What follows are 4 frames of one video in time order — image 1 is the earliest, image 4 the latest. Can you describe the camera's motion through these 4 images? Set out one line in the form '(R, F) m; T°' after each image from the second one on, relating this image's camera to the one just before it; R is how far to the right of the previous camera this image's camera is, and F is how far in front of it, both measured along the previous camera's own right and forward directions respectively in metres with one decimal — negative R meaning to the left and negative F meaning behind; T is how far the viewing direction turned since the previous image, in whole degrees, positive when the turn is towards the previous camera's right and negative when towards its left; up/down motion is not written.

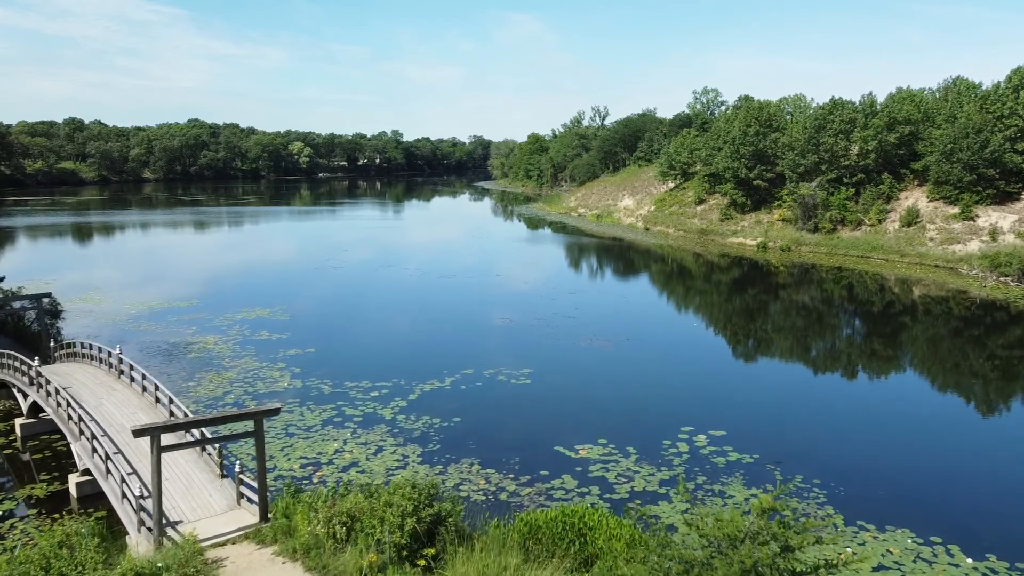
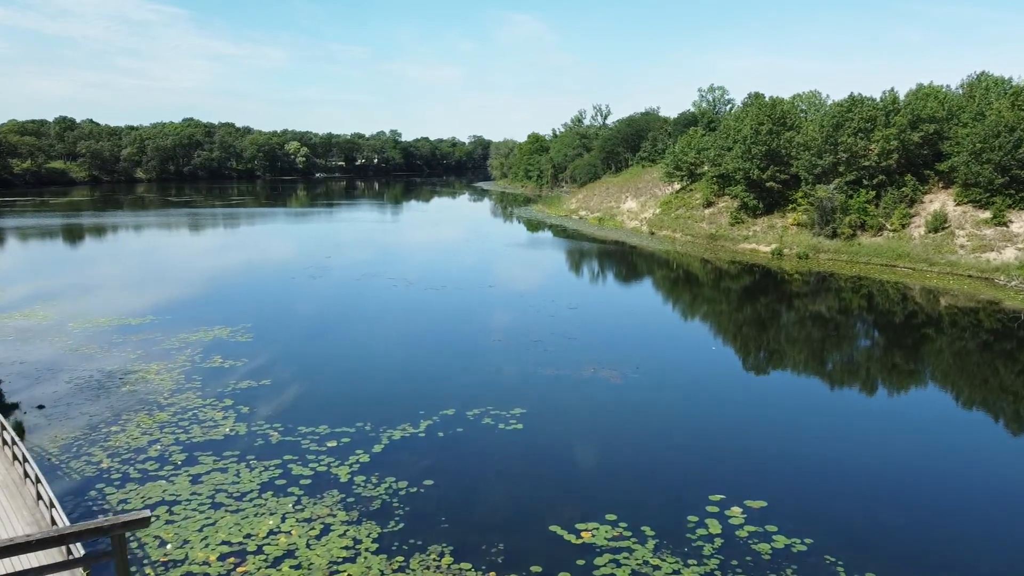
(+0.2, +2.1) m; 0°
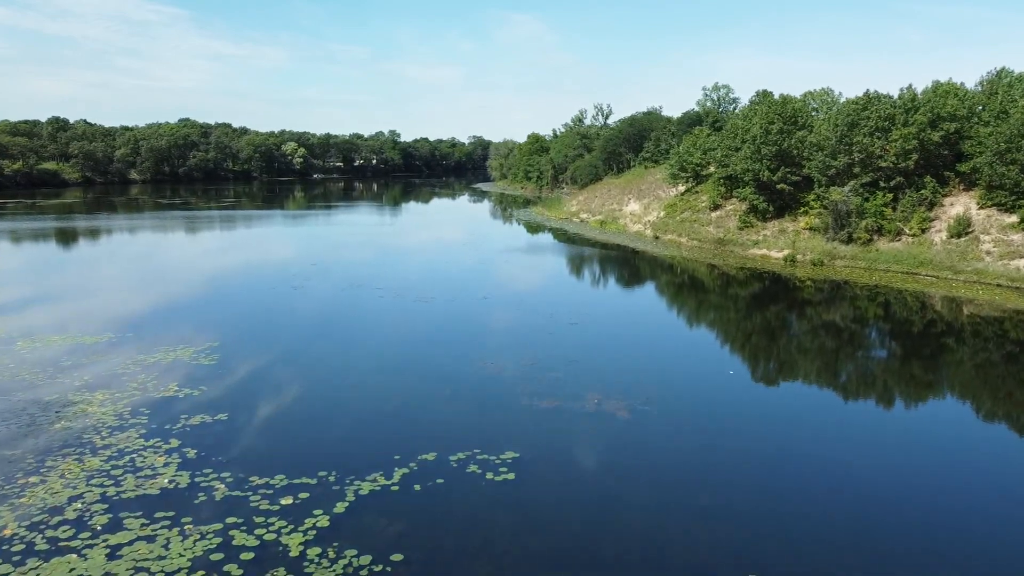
(+0.2, +1.6) m; 0°
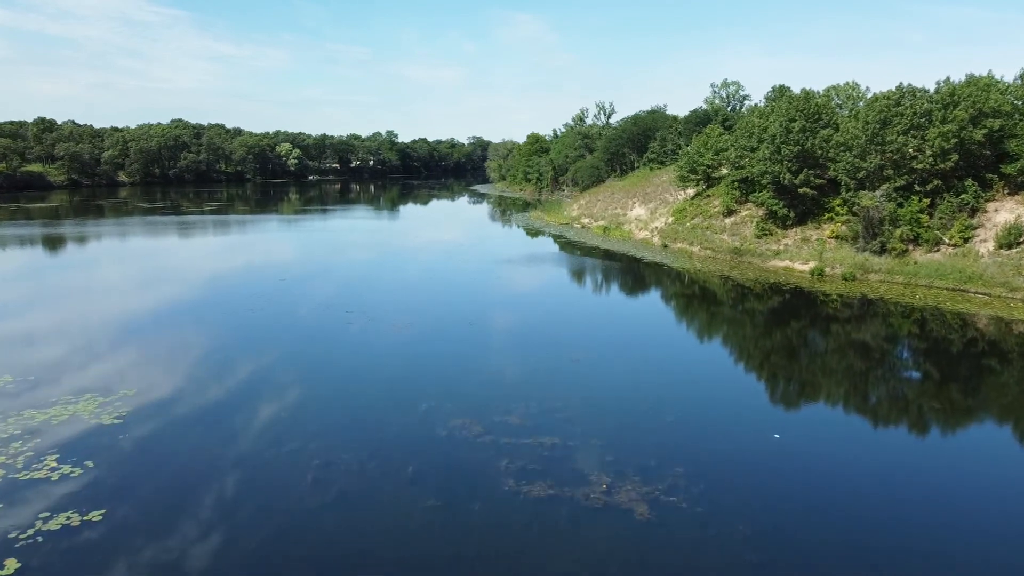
(+0.3, +2.9) m; 0°
